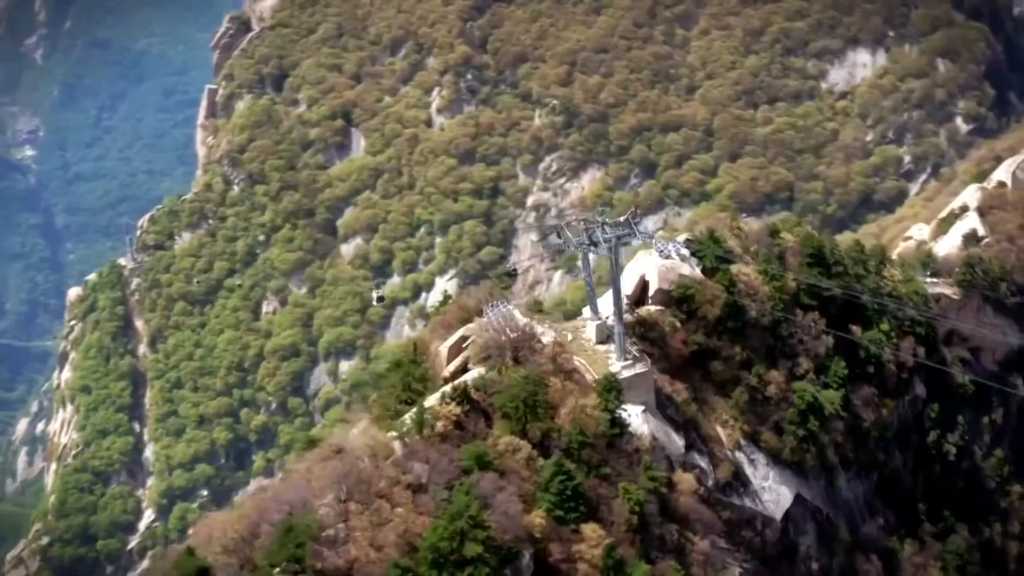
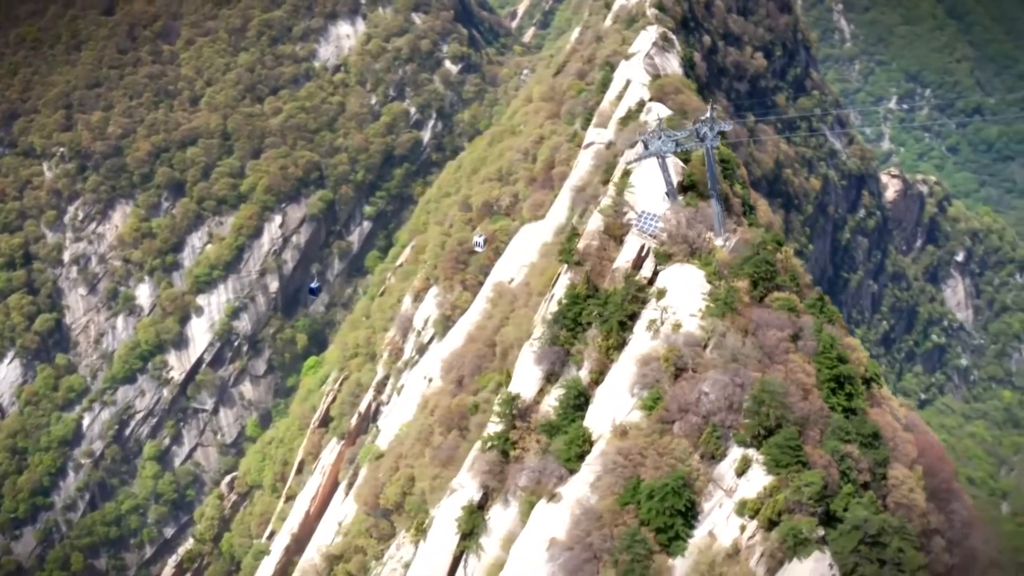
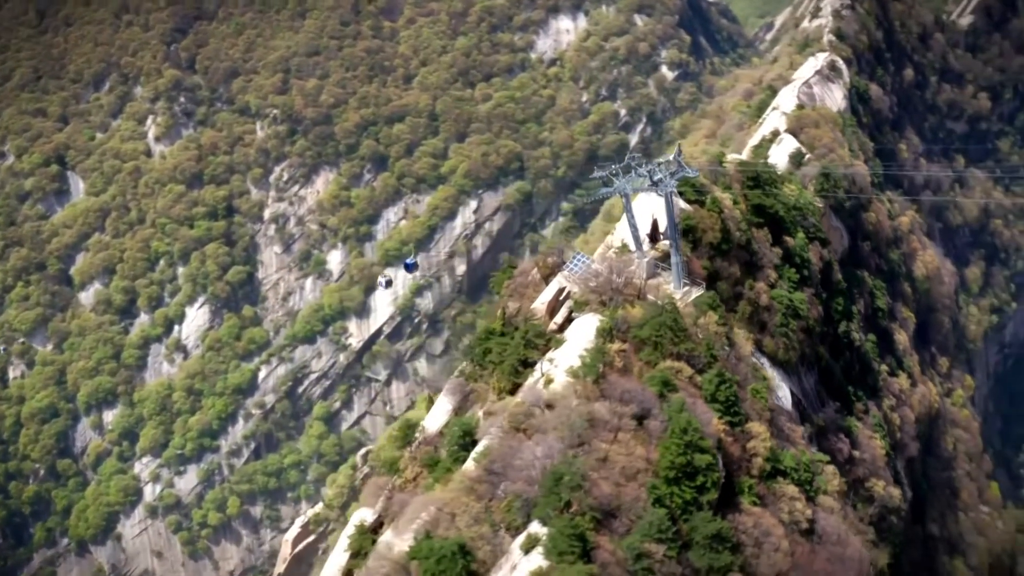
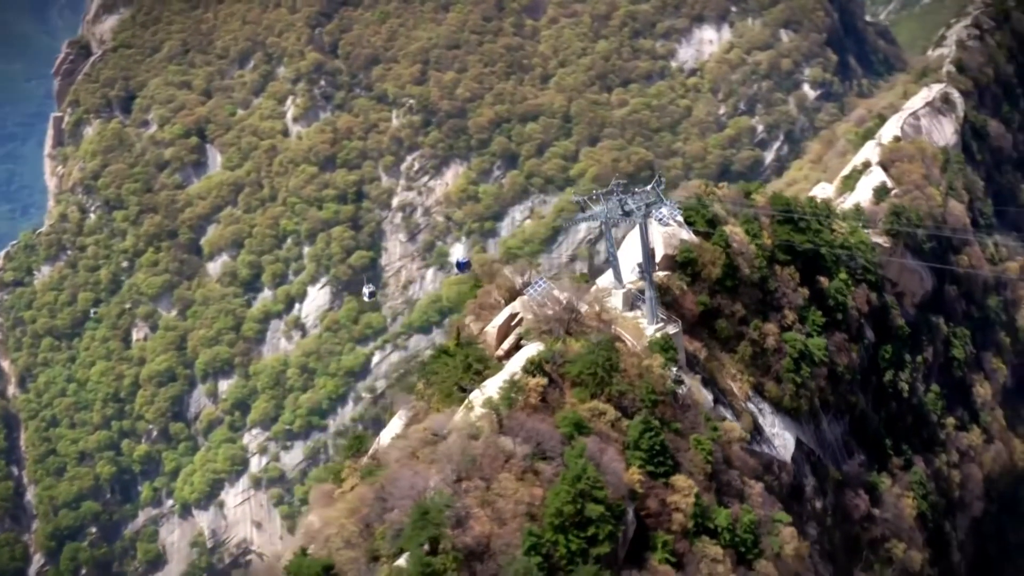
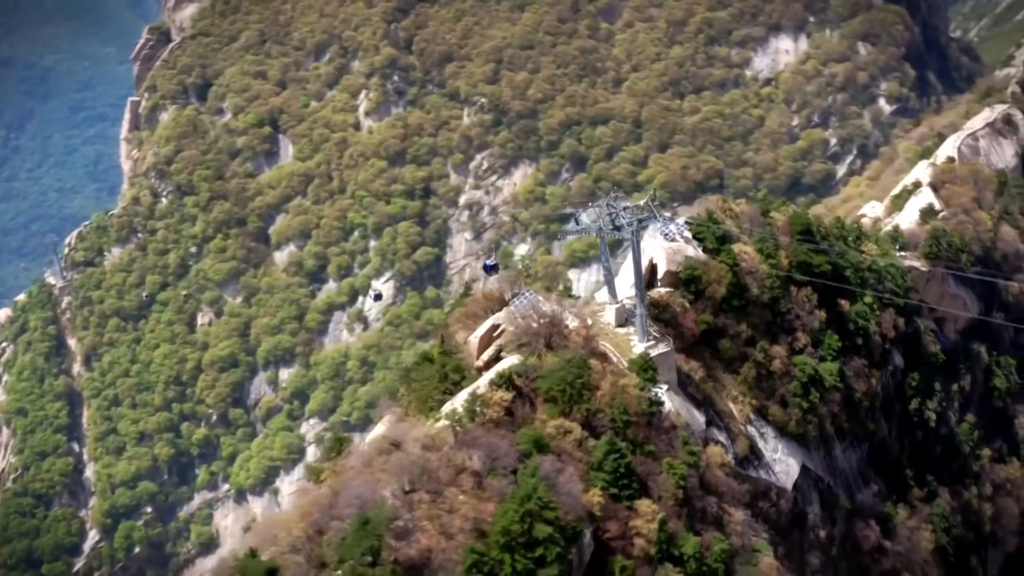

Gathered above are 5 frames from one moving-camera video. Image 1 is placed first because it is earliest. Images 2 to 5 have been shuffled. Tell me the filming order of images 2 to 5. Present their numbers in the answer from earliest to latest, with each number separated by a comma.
5, 4, 3, 2
